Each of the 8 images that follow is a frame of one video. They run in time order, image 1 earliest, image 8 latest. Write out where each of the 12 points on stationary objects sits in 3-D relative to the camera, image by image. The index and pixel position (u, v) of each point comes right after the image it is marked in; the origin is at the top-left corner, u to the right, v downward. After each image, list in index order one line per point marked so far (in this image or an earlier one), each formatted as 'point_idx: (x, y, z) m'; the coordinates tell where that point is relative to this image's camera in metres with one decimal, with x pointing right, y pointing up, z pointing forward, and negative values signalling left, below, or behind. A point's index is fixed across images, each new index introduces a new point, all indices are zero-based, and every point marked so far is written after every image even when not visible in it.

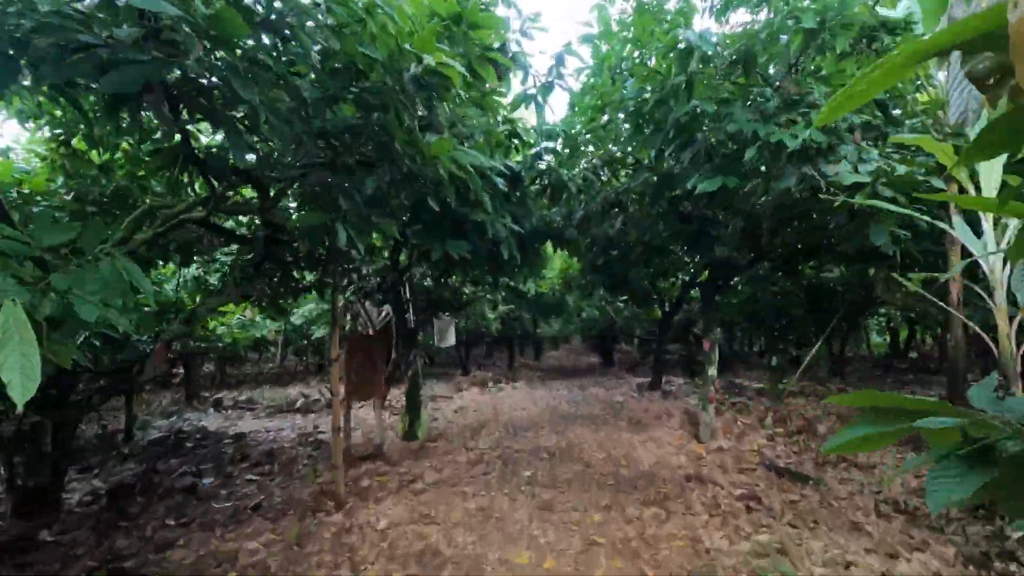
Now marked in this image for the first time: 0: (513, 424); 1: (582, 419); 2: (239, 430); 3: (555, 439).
0: (0.0, -1.6, +6.6) m
1: (+0.8, -1.6, +6.9) m
2: (-3.2, -1.7, +6.6) m
3: (+0.4, -1.5, +5.6) m
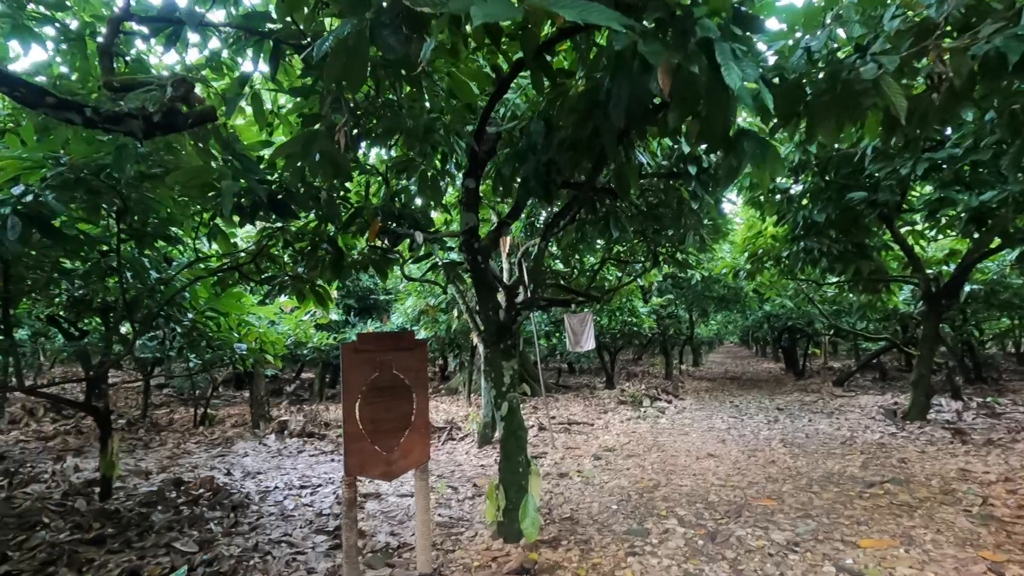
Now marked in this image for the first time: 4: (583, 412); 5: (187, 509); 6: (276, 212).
0: (+1.2, -1.3, +3.5) m
1: (+2.1, -1.3, +3.6) m
2: (-1.9, -1.5, +4.3) m
3: (+1.4, -1.2, +2.5) m
4: (+1.0, -1.7, +7.6) m
5: (-2.1, -1.5, +3.6) m
6: (-1.4, +0.4, +3.2) m
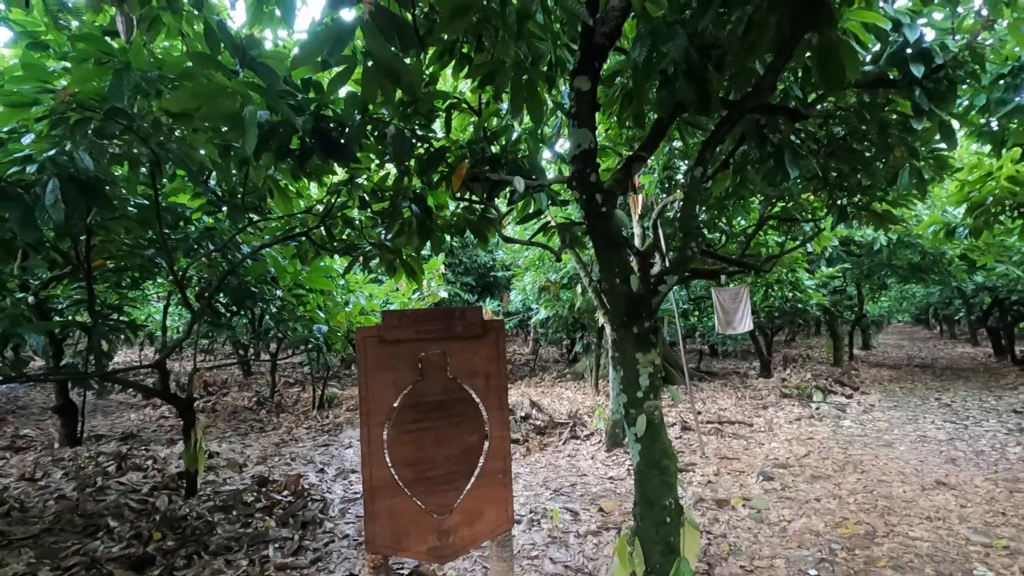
0: (+1.8, -1.1, +2.2) m
1: (+2.7, -1.1, +2.0) m
2: (-1.1, -1.3, +3.6) m
3: (+1.7, -1.1, +1.1) m
4: (+2.5, -1.3, +6.3) m
5: (-1.4, -1.3, +3.1) m
6: (-0.8, +0.6, +2.5) m
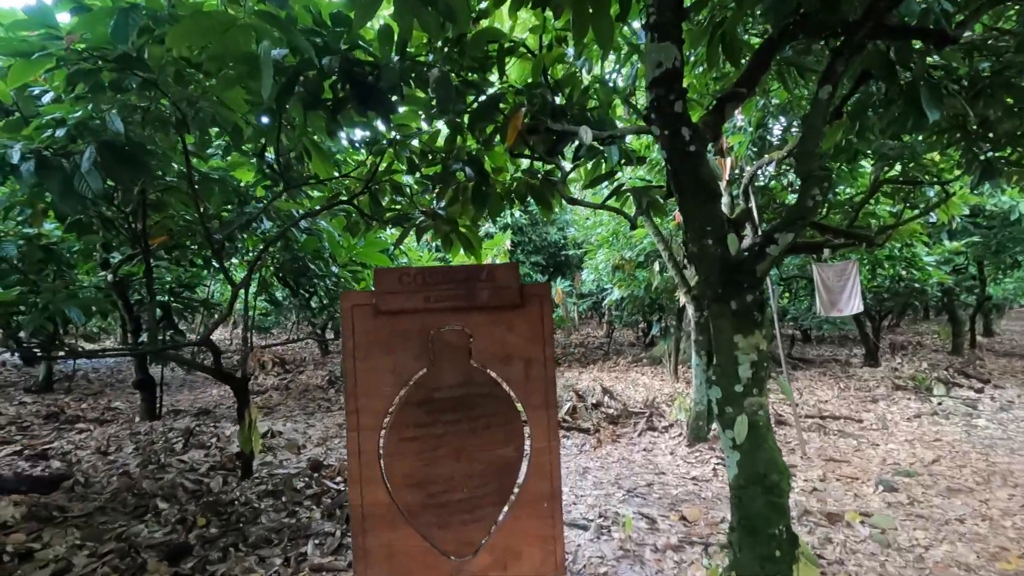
0: (+2.0, -1.0, +1.5) m
1: (+2.8, -1.0, +1.3) m
2: (-0.6, -1.2, +3.4) m
3: (+1.8, -1.0, +0.5) m
4: (+3.2, -1.1, +5.5) m
5: (-1.1, -1.2, +2.9) m
6: (-0.6, +0.7, +2.1) m
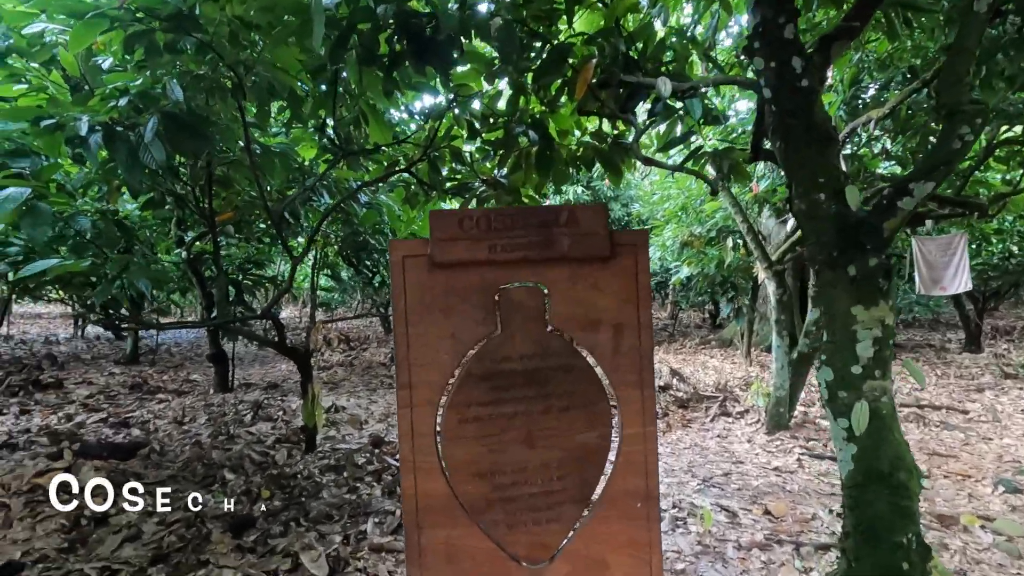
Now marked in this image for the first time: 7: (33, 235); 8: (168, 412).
0: (+2.1, -0.9, +1.2) m
1: (+3.0, -0.9, +0.8) m
2: (-0.3, -1.0, +3.3) m
3: (+1.8, -1.0, +0.2) m
4: (+3.8, -0.9, +5.0) m
5: (-0.8, -1.0, +2.8) m
6: (-0.3, +0.8, +2.0) m
7: (-1.6, +0.2, +1.9) m
8: (-2.9, -1.0, +4.7) m
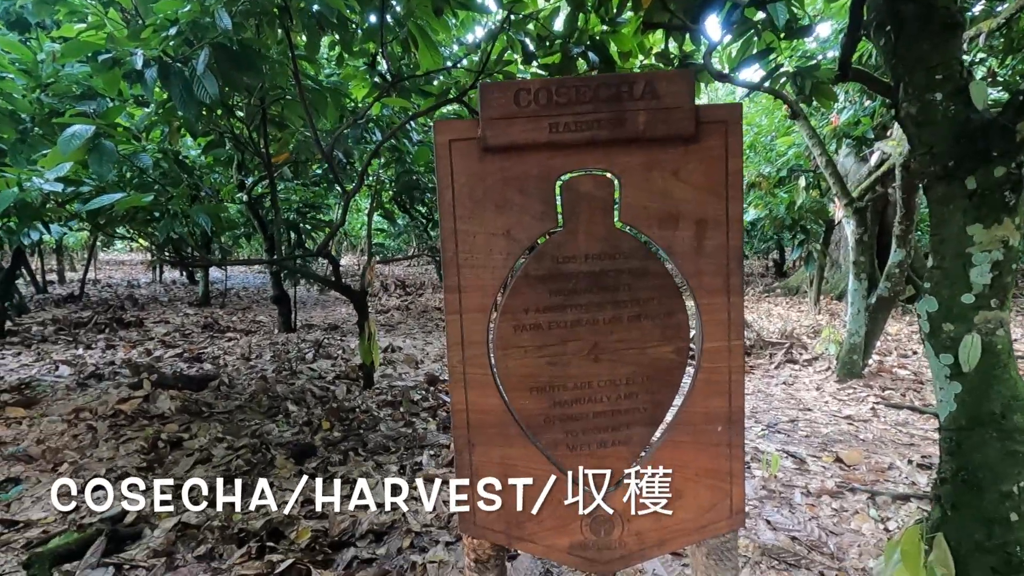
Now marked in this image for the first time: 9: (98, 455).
0: (+2.2, -0.8, +0.9) m
1: (+3.0, -0.8, +0.5) m
2: (0.0, -0.6, +3.3) m
3: (+1.8, -0.9, 0.0) m
4: (+4.3, -0.4, +4.6) m
5: (-0.5, -0.7, +2.9) m
6: (-0.1, +1.1, +1.8) m
7: (-1.4, +0.4, +2.0) m
8: (-2.4, -0.5, +4.9) m
9: (-1.8, -0.7, +2.5) m
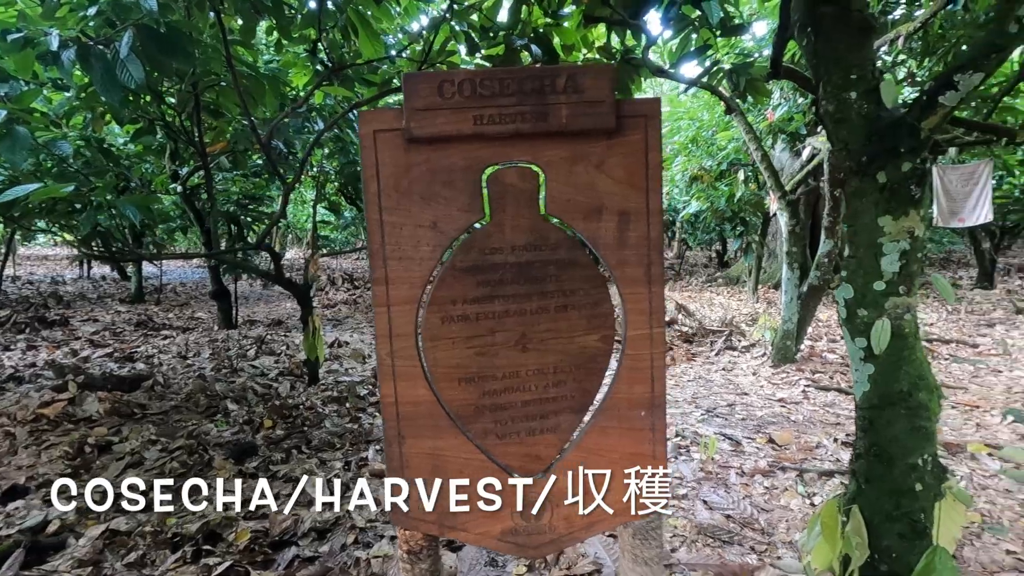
0: (+2.1, -0.8, +1.1) m
1: (+3.0, -0.8, +0.8) m
2: (-0.3, -0.6, +3.3) m
3: (+1.8, -0.9, +0.2) m
4: (+3.9, -0.3, +4.9) m
5: (-0.7, -0.7, +2.8) m
6: (-0.3, +1.1, +1.8) m
7: (-1.6, +0.4, +1.8) m
8: (-2.9, -0.5, +4.7) m
9: (-2.1, -0.7, +2.3) m
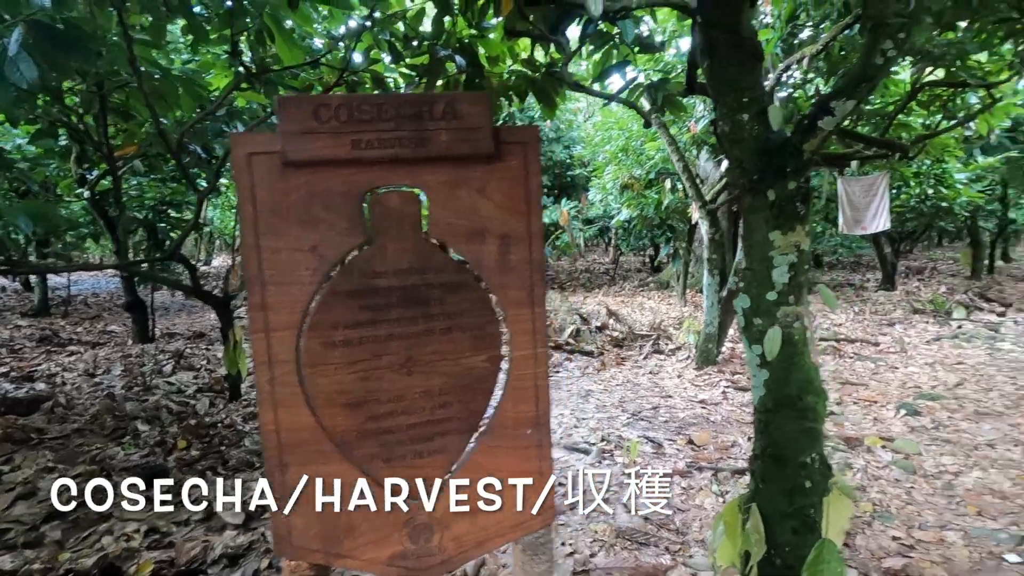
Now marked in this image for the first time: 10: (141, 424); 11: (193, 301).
0: (+1.9, -0.8, +1.4) m
1: (+2.8, -0.8, +1.1) m
2: (-0.7, -0.7, +3.2) m
3: (+1.7, -0.9, +0.3) m
4: (+3.3, -0.3, +5.3) m
5: (-1.1, -0.7, +2.7) m
6: (-0.6, +1.0, +1.7) m
7: (-1.9, +0.4, +1.6) m
8: (-3.4, -0.6, +4.4) m
9: (-2.4, -0.8, +2.1) m
10: (-1.9, -0.7, +2.9) m
11: (-4.7, -0.2, +8.2) m
